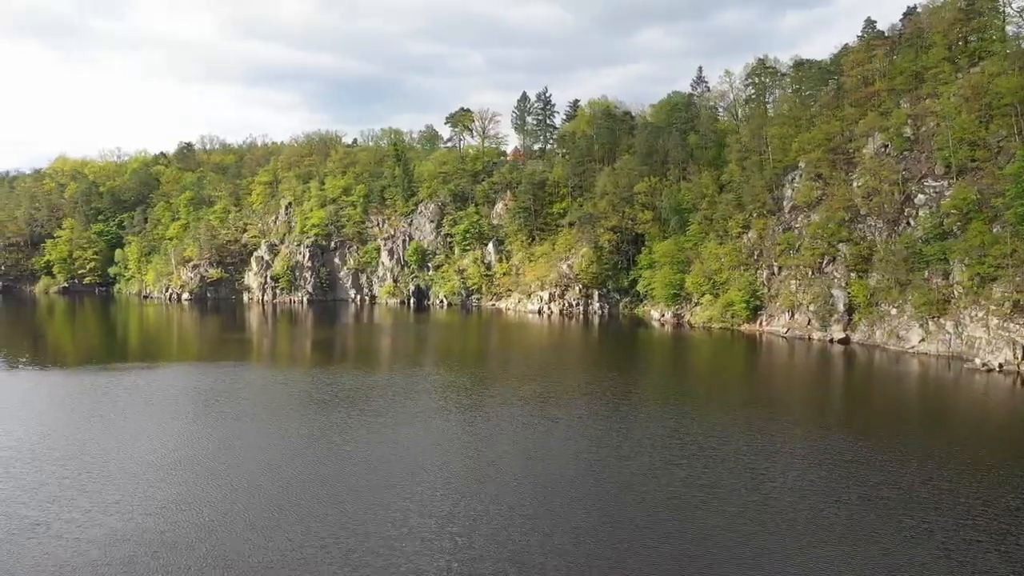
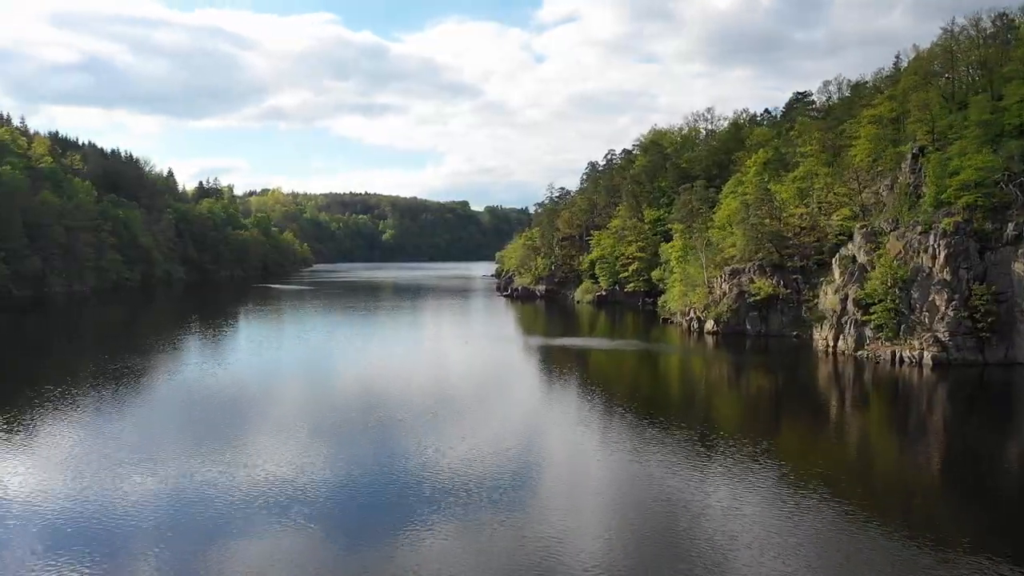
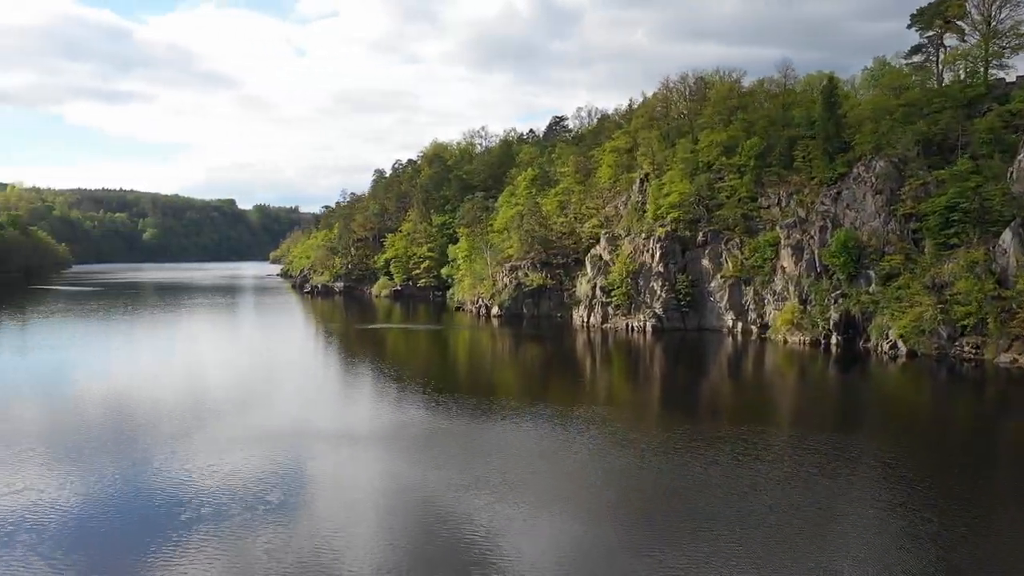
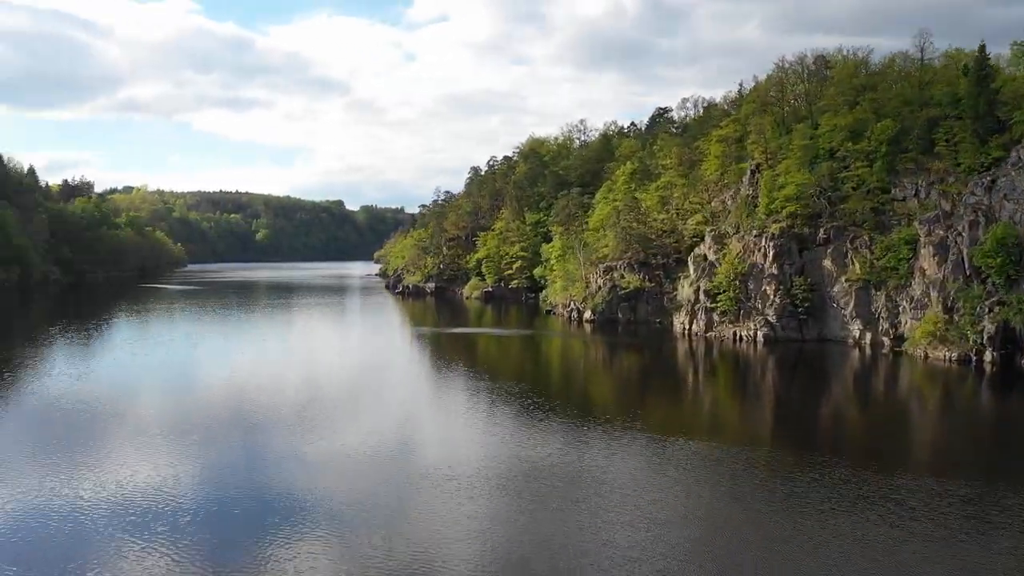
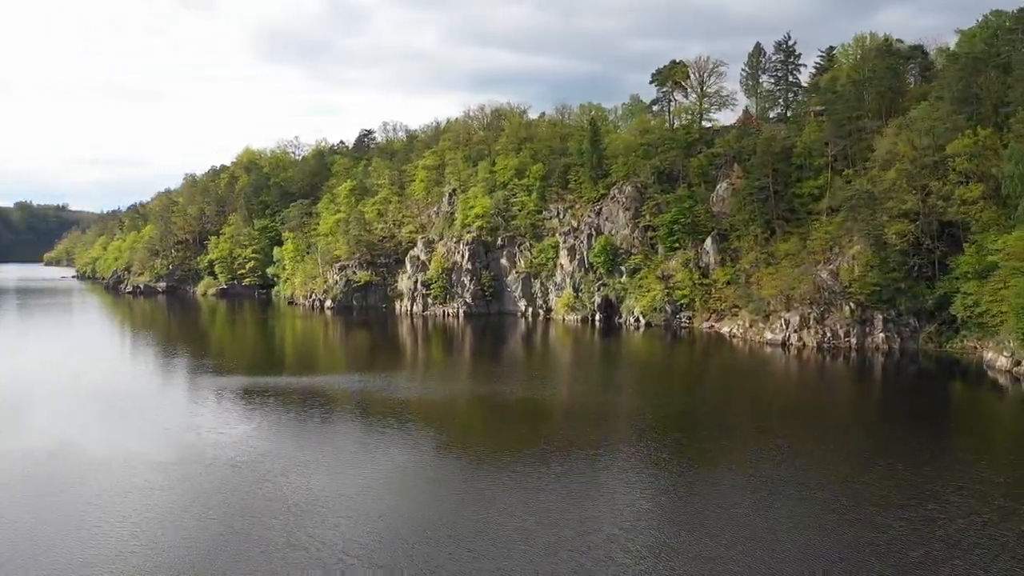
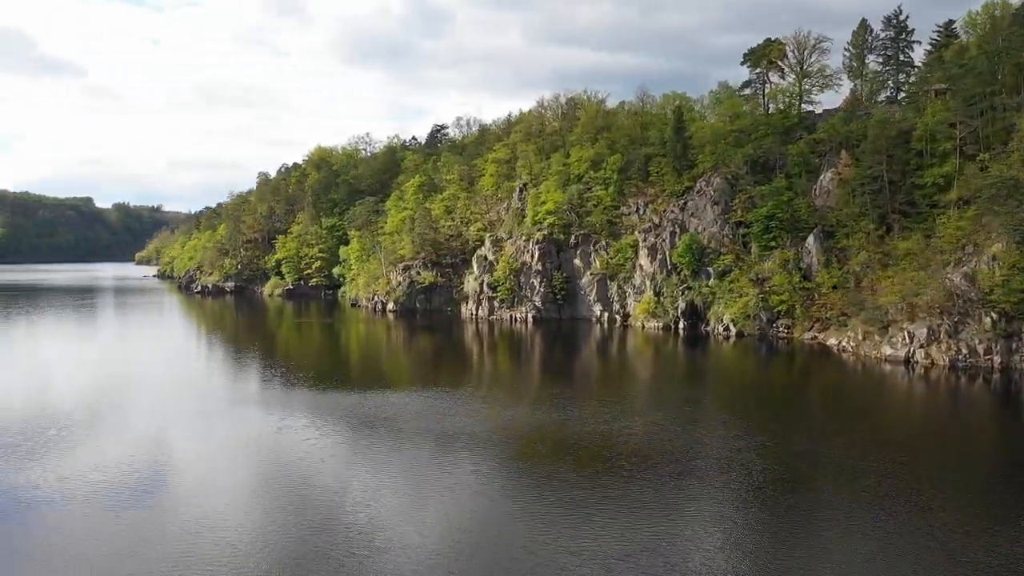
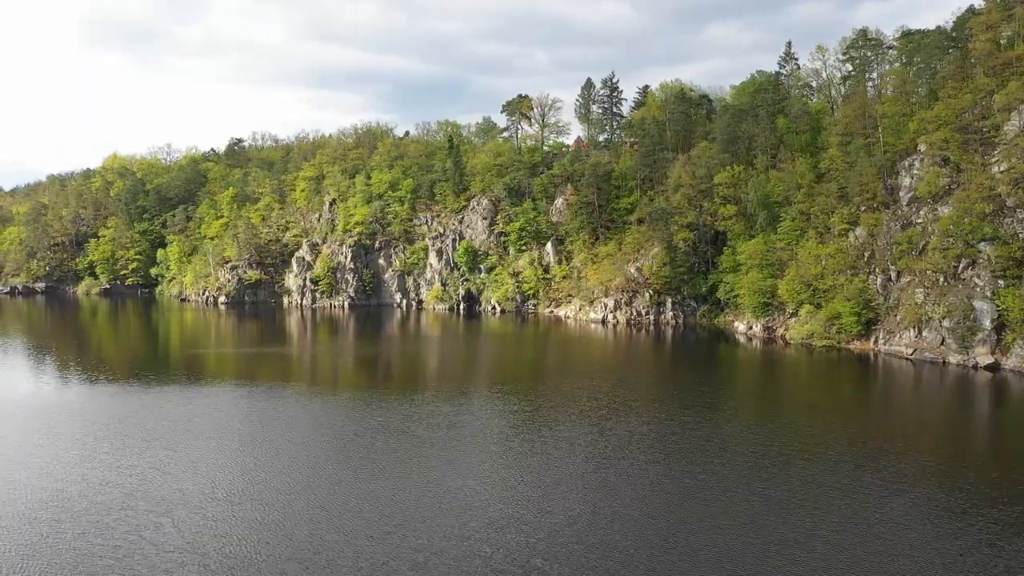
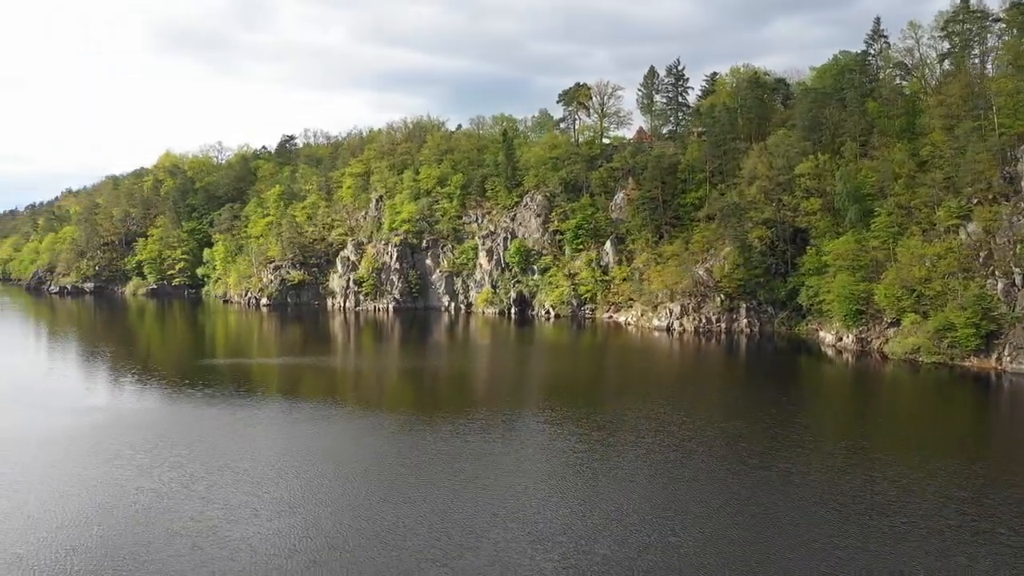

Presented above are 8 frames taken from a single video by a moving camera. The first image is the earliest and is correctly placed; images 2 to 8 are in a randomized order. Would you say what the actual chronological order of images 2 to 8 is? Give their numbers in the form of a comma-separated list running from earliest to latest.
7, 8, 5, 6, 3, 4, 2
